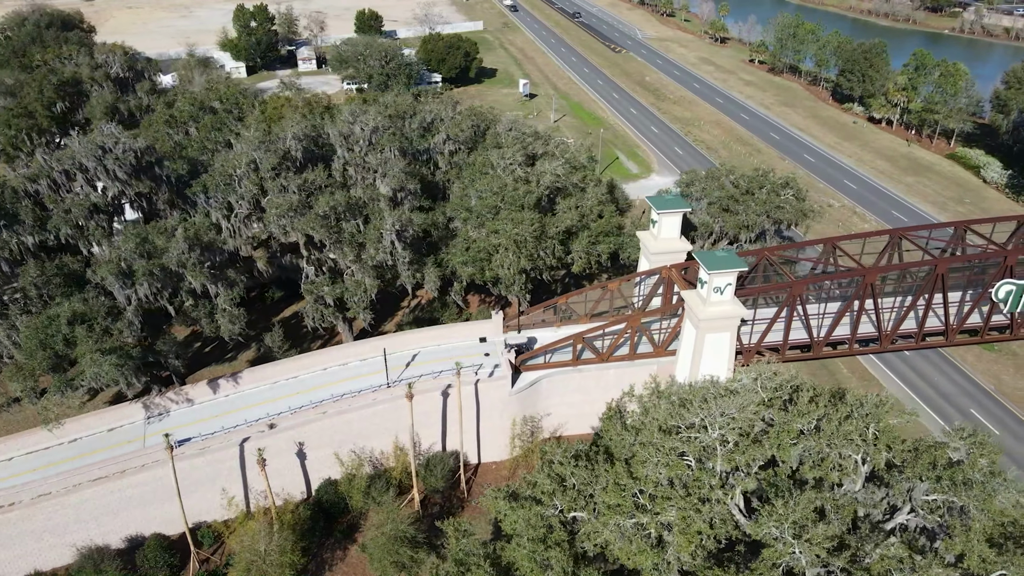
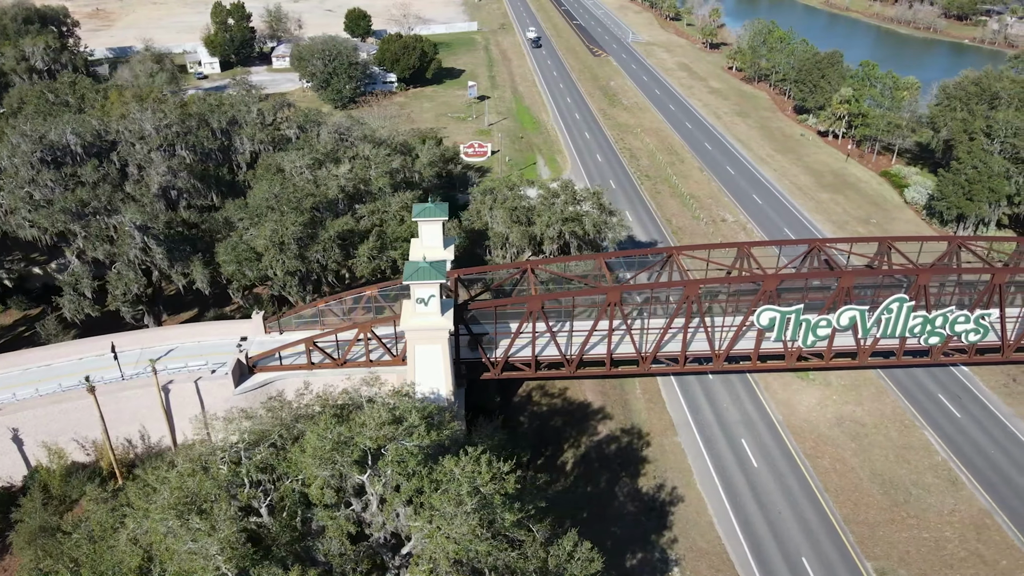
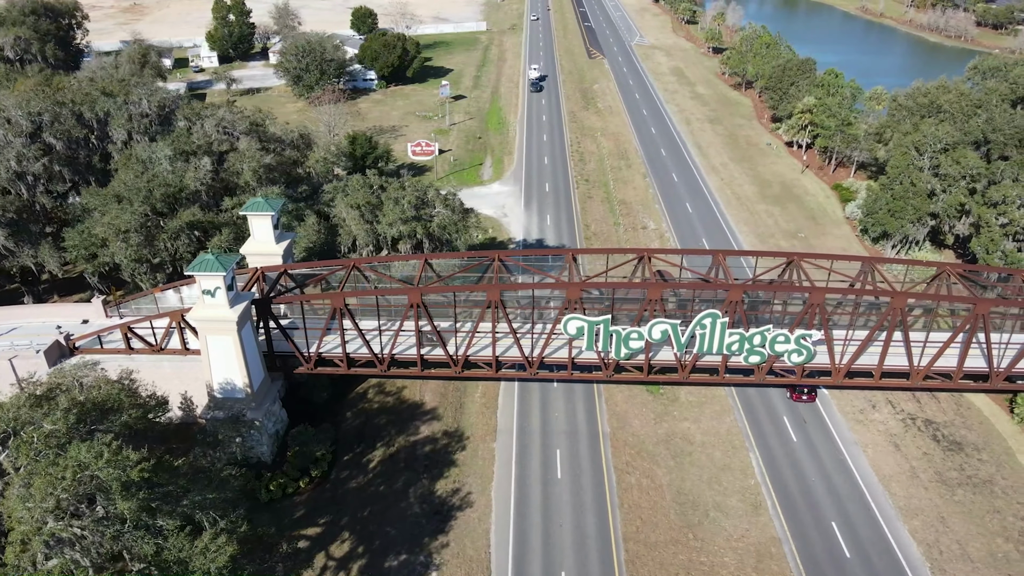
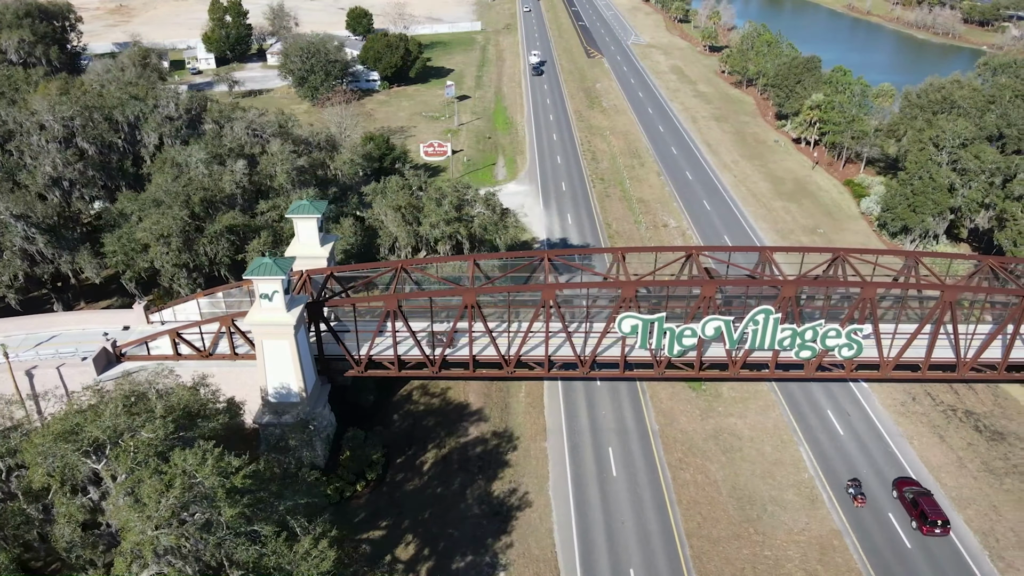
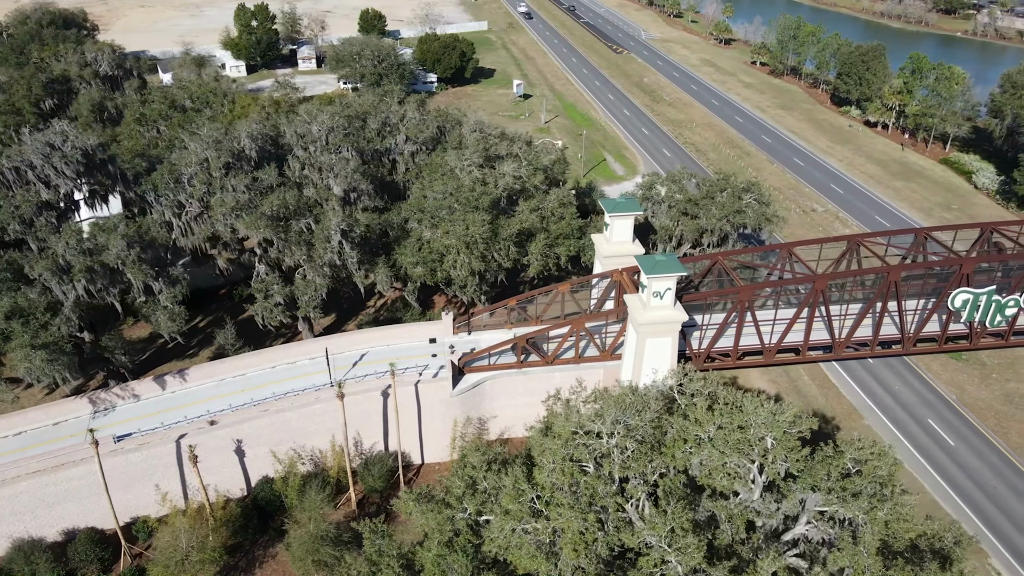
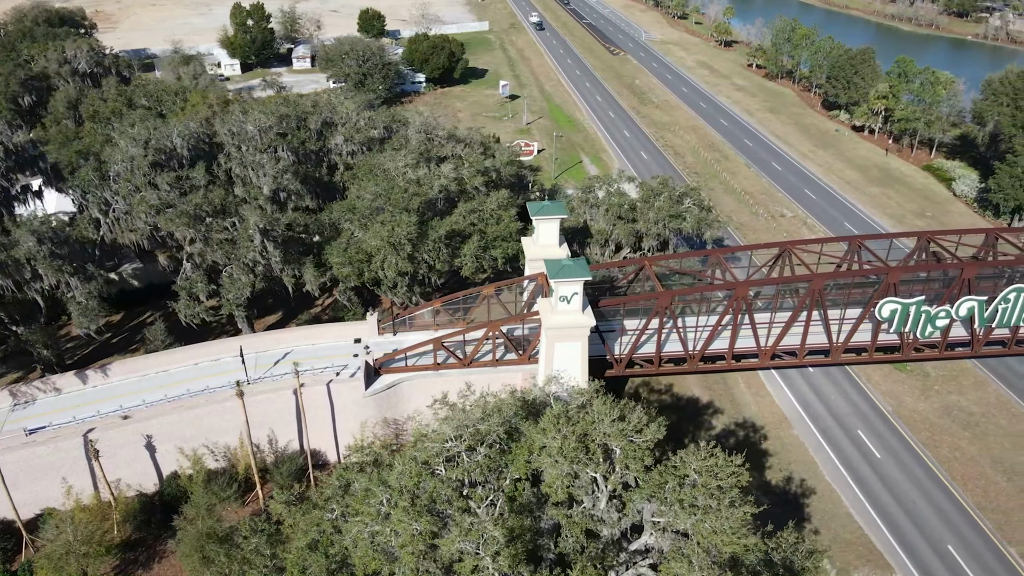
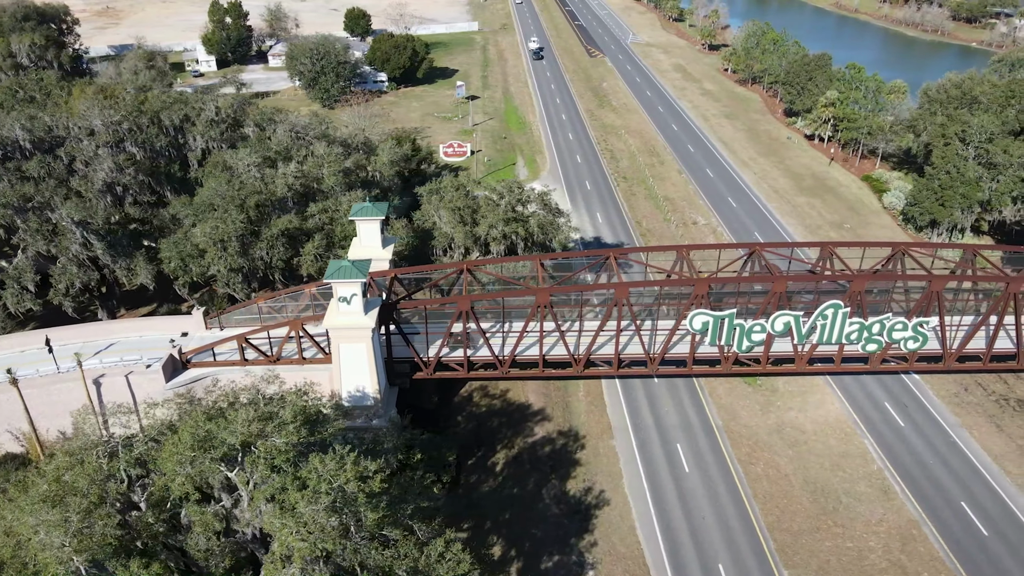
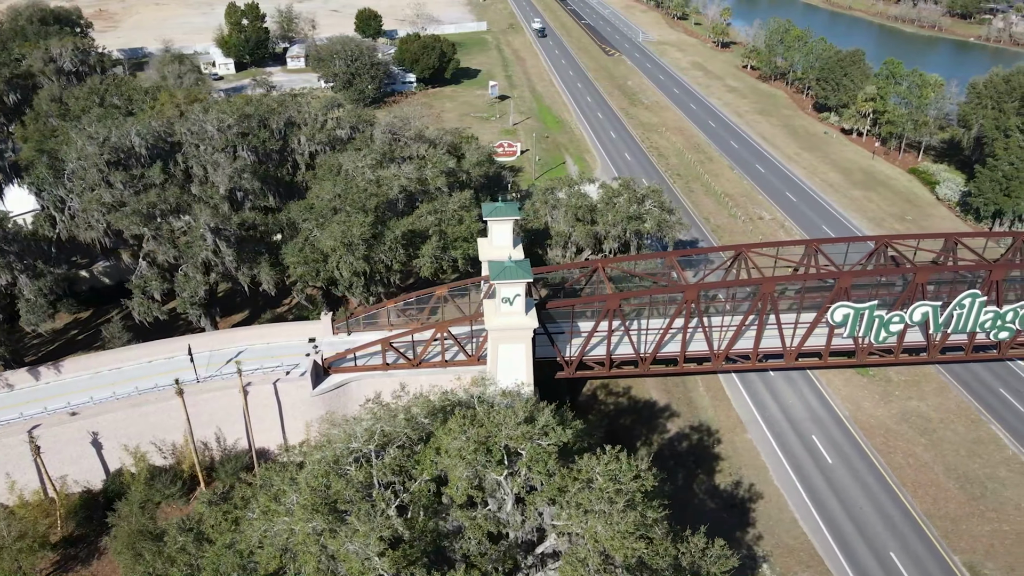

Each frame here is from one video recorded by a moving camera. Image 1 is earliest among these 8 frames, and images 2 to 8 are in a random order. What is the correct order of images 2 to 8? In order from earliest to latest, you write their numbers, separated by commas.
5, 6, 8, 2, 7, 4, 3
